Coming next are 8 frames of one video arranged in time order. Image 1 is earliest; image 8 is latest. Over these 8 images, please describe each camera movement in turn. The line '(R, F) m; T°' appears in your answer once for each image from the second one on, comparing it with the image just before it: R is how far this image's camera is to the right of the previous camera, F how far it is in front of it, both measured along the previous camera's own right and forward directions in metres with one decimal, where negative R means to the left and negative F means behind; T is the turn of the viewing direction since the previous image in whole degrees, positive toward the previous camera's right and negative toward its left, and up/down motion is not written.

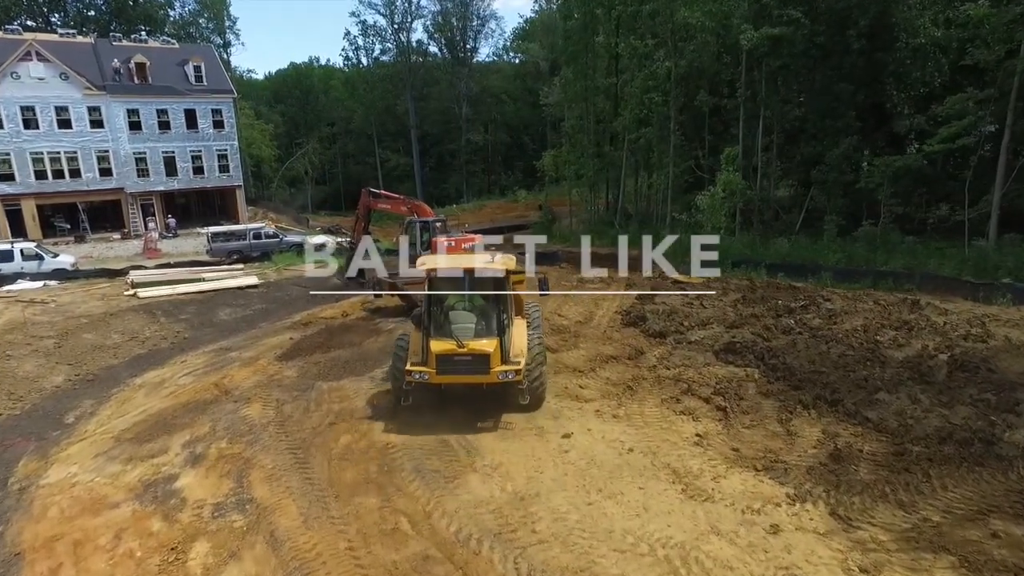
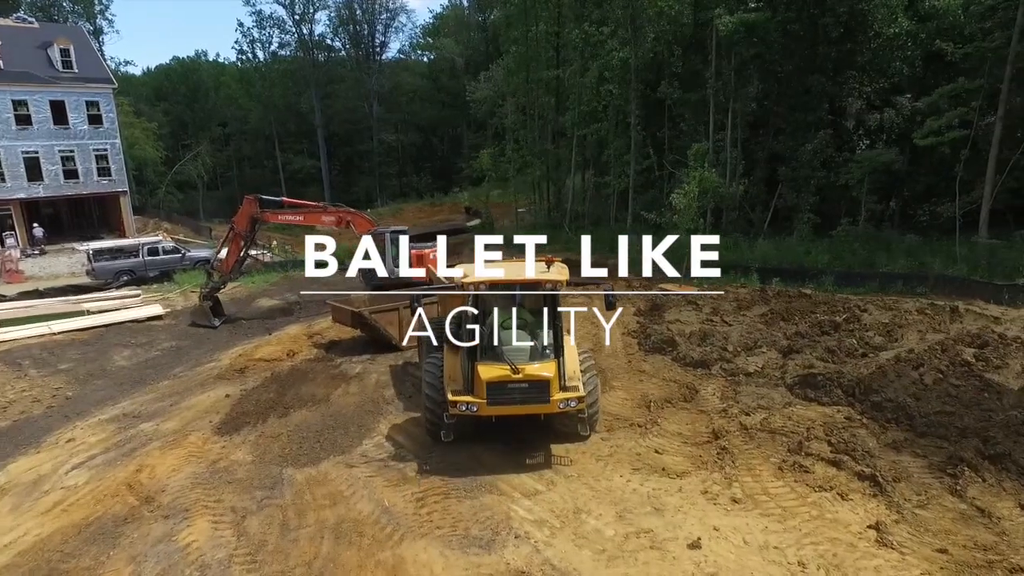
(-1.7, +2.9) m; +9°
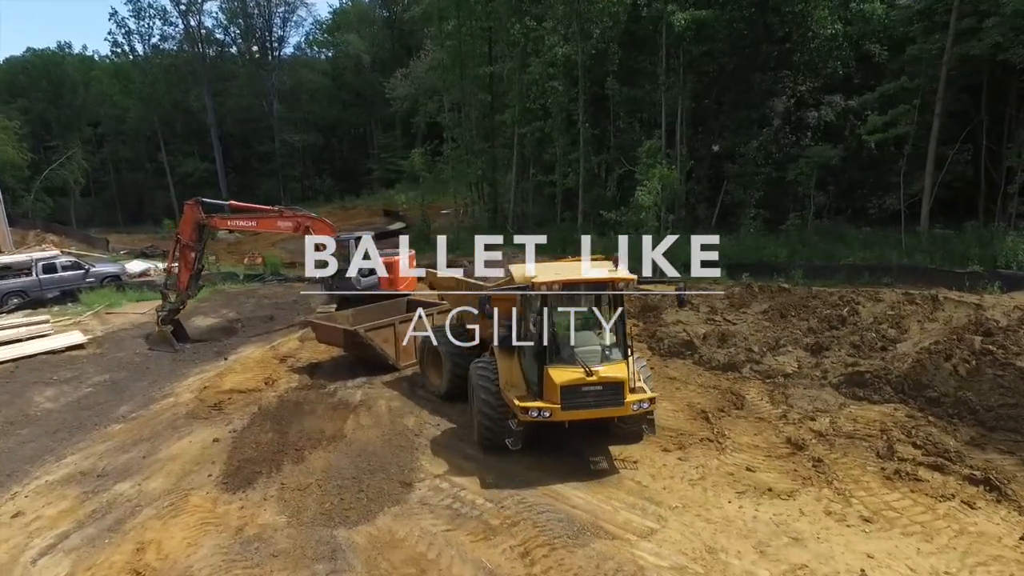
(-1.9, +1.1) m; +9°
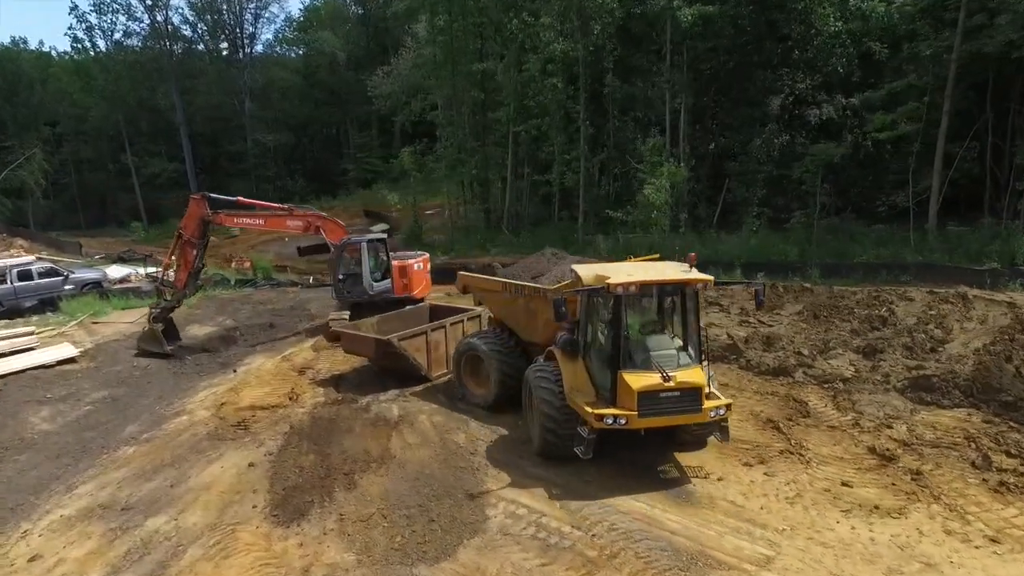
(-1.2, +0.6) m; +3°
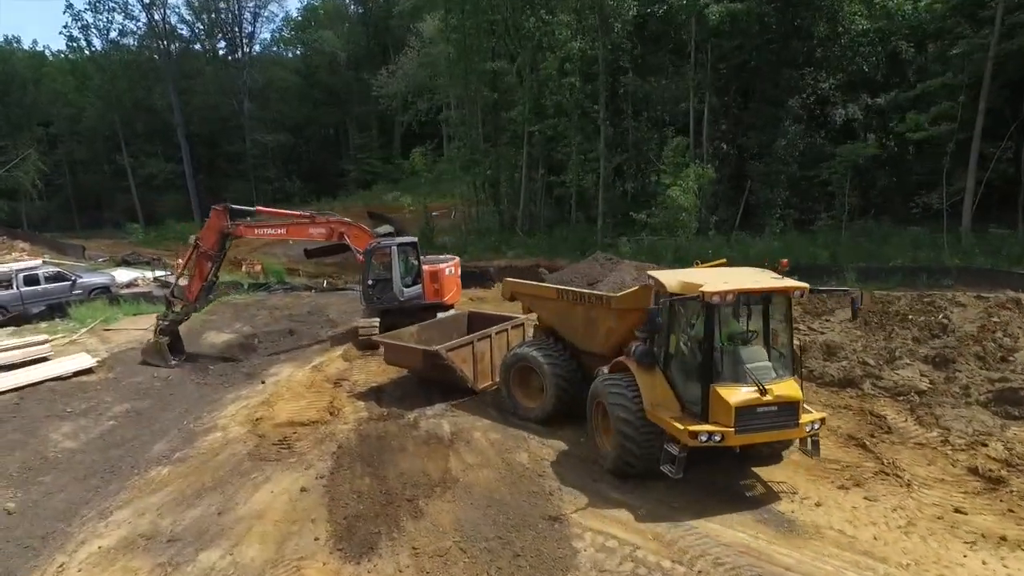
(-0.9, +0.6) m; +1°
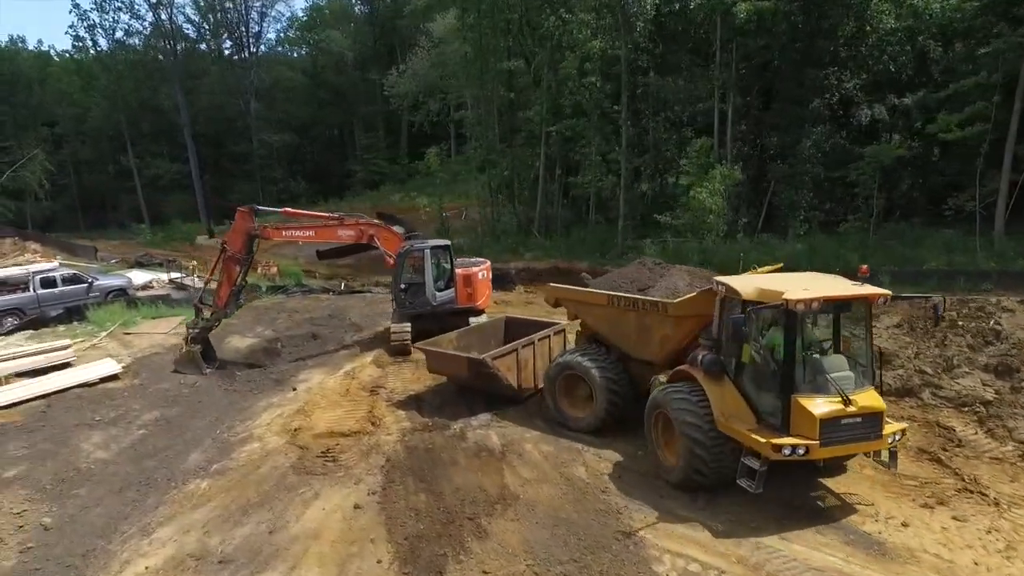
(-0.7, +0.3) m; 0°
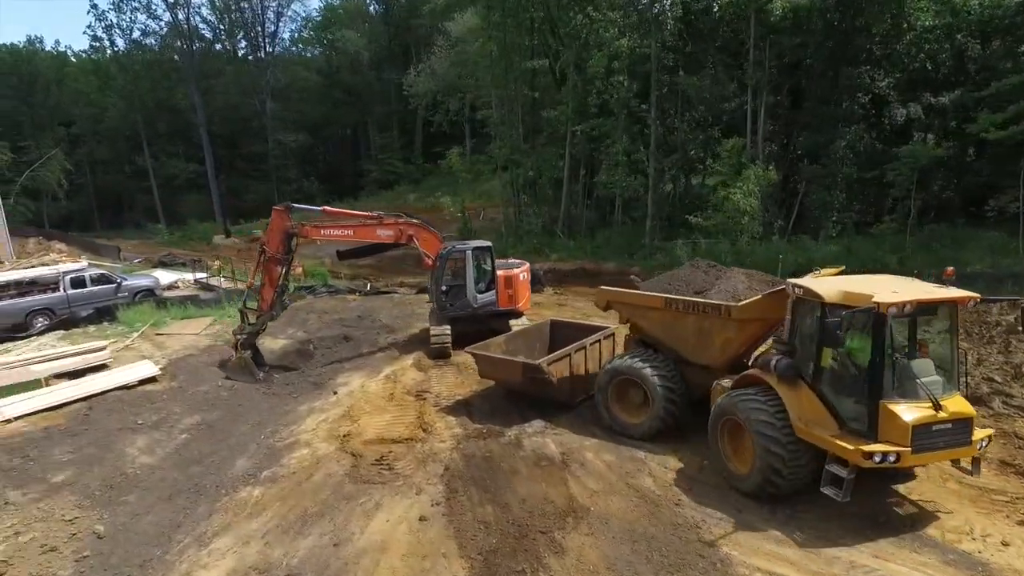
(-0.7, +0.2) m; -1°
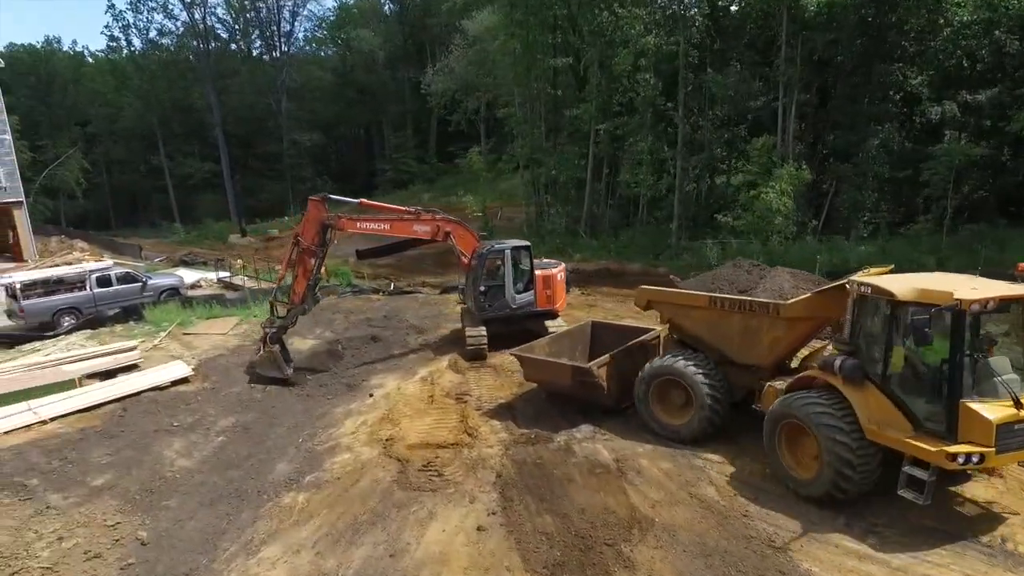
(-0.5, +0.3) m; -1°
